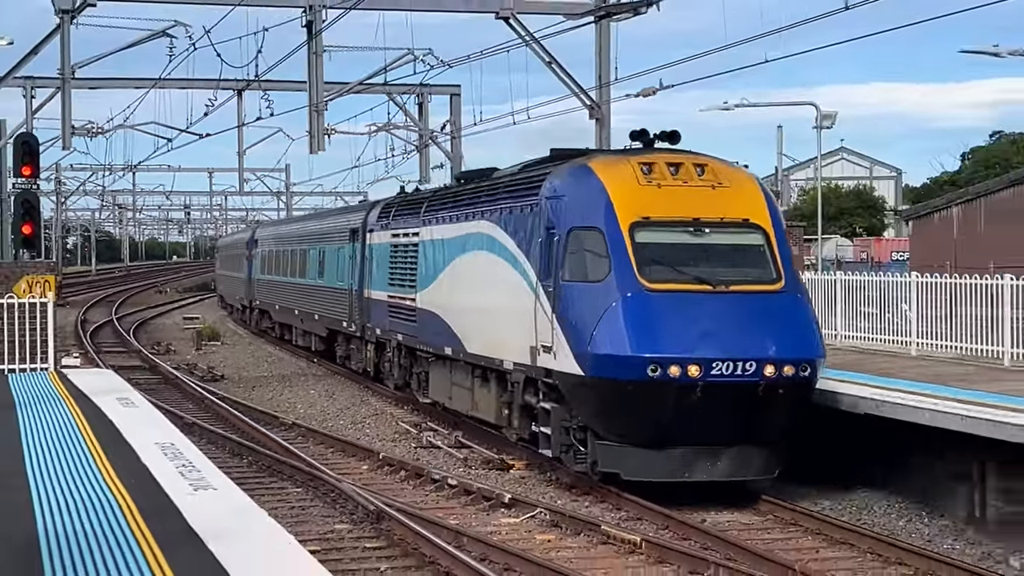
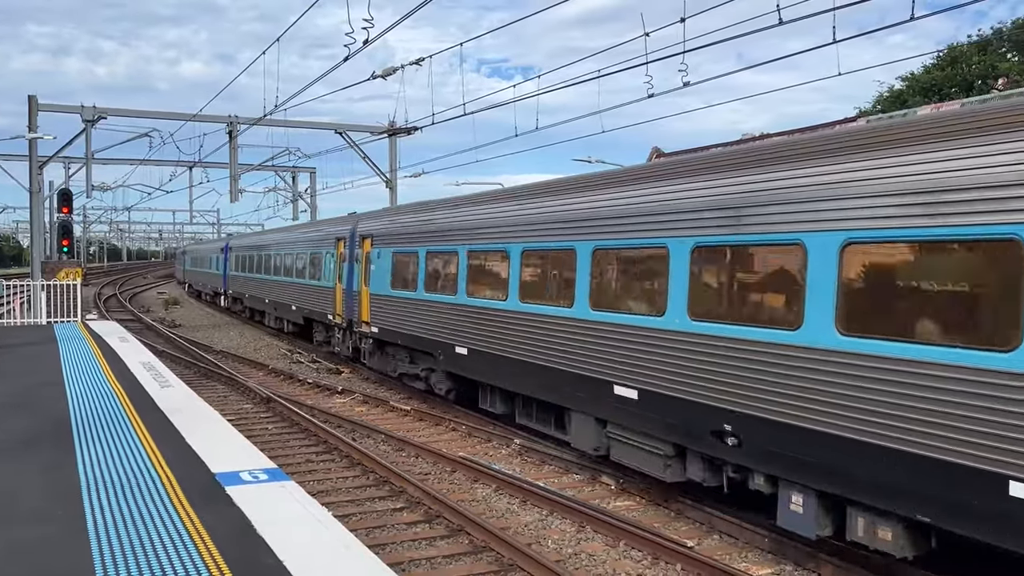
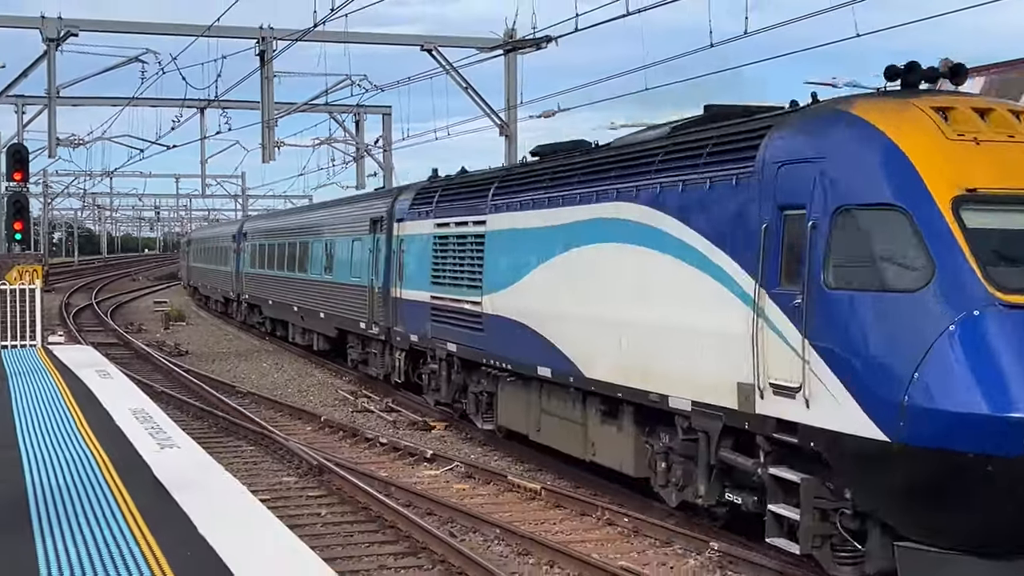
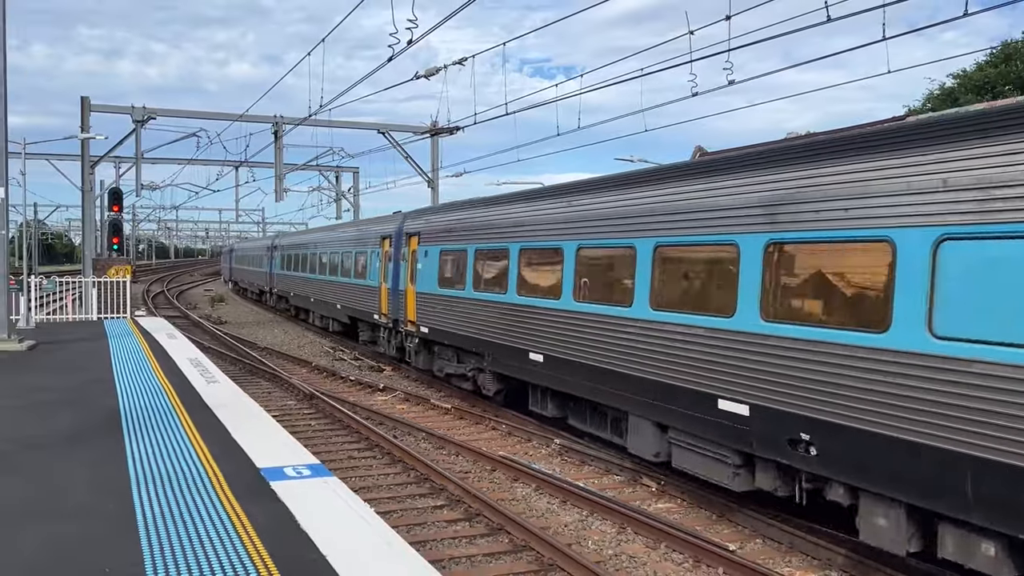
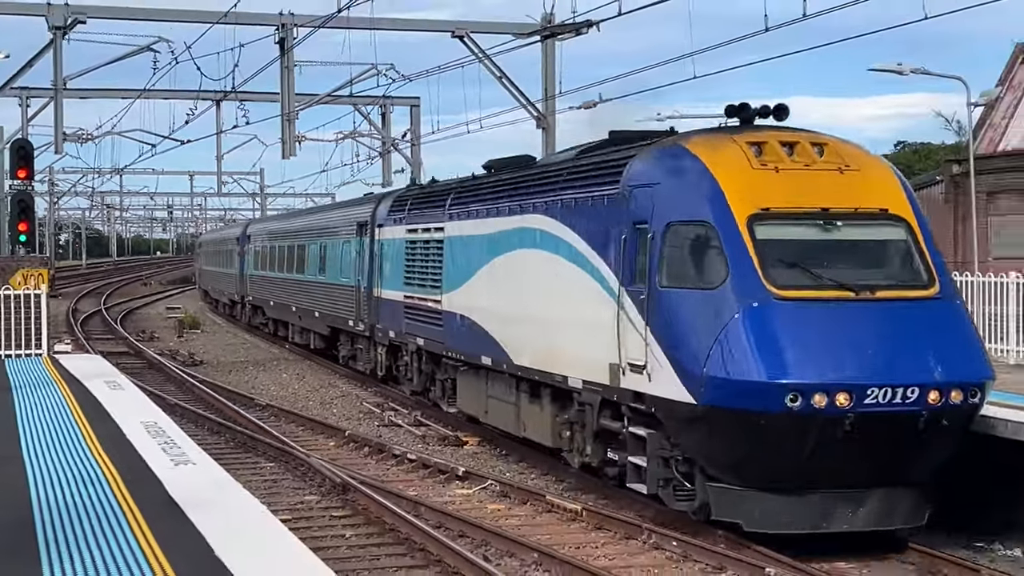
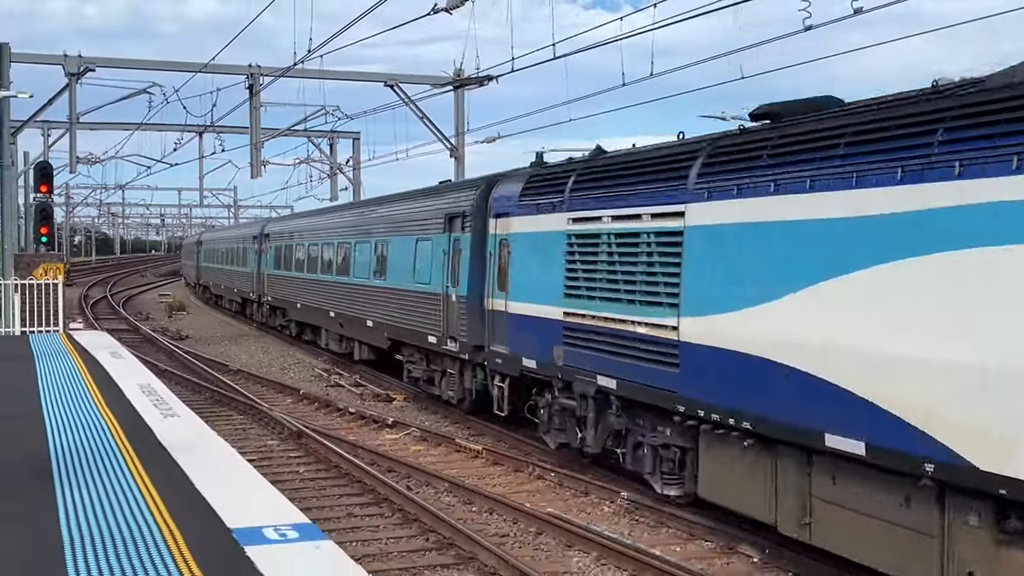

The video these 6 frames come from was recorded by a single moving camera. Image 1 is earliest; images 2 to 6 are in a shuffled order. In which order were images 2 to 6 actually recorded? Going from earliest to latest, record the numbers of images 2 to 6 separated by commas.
5, 3, 6, 4, 2
